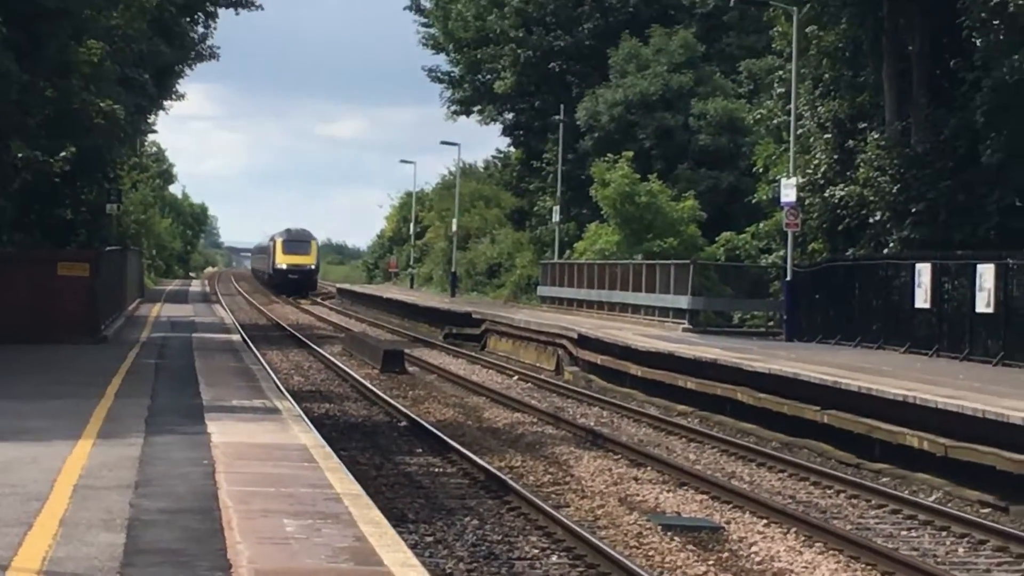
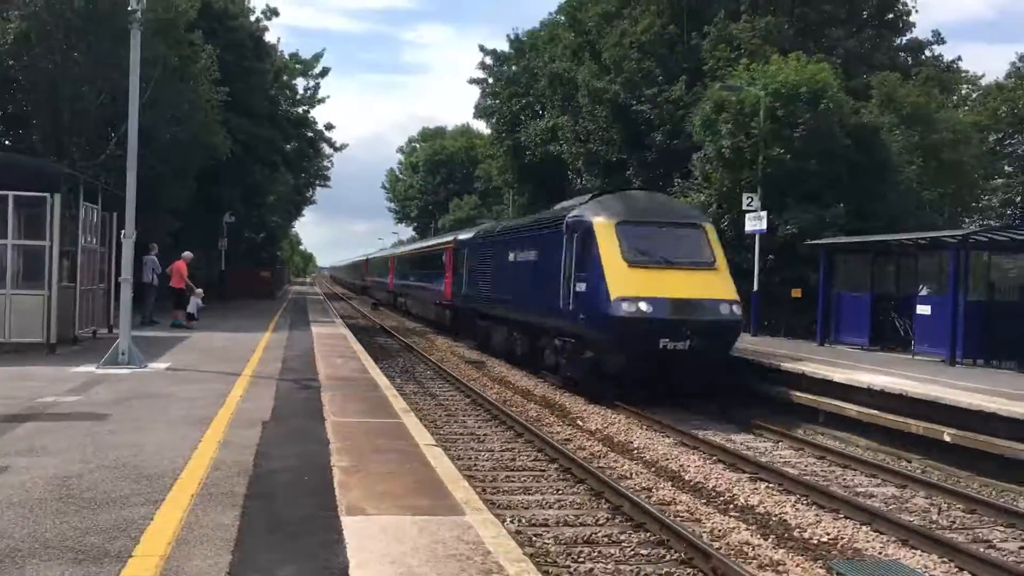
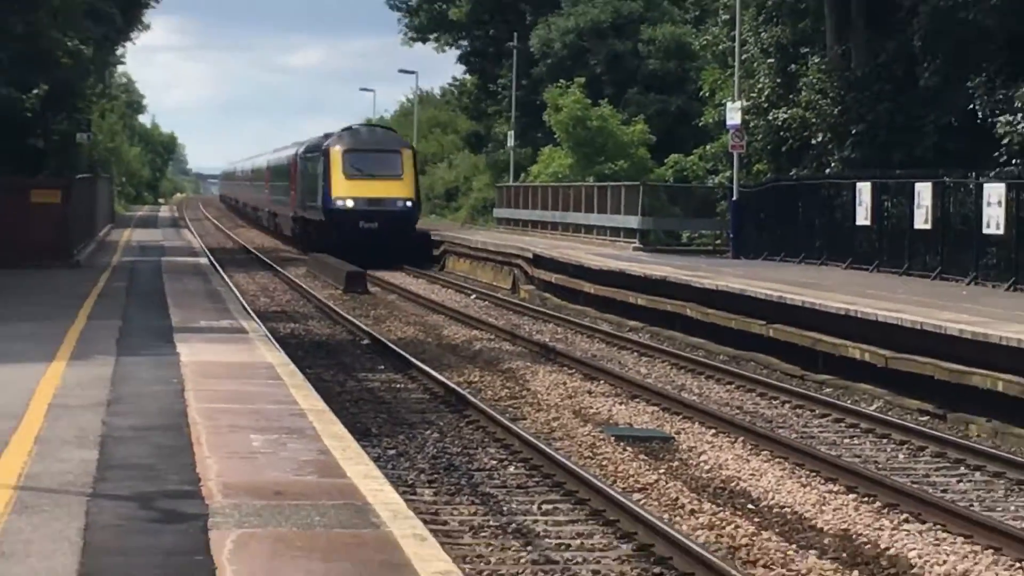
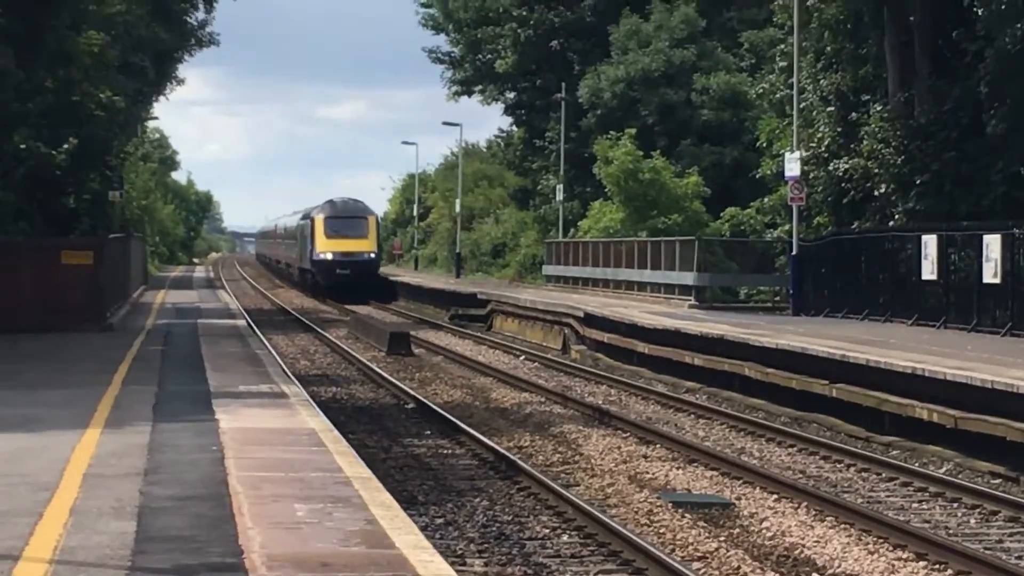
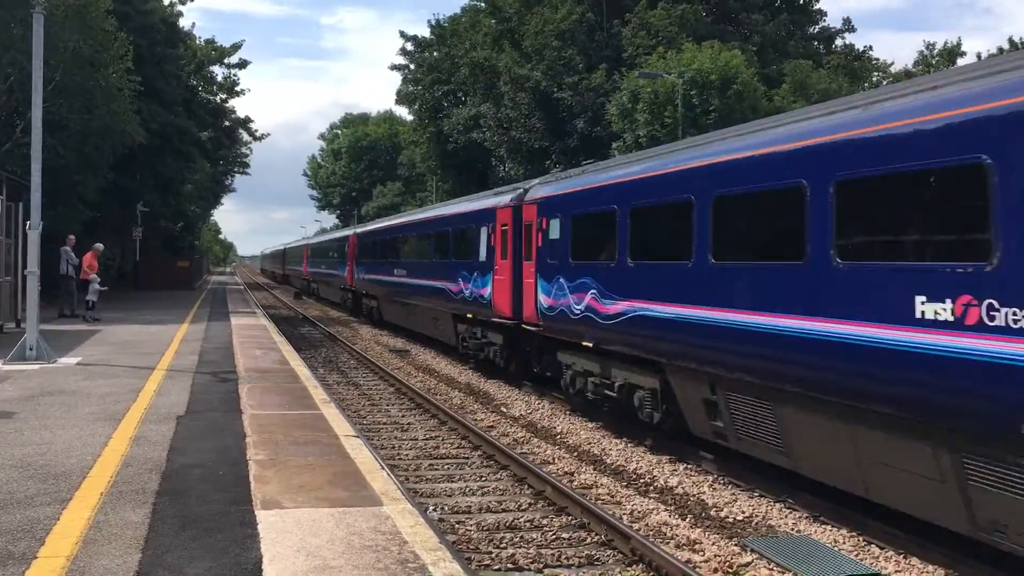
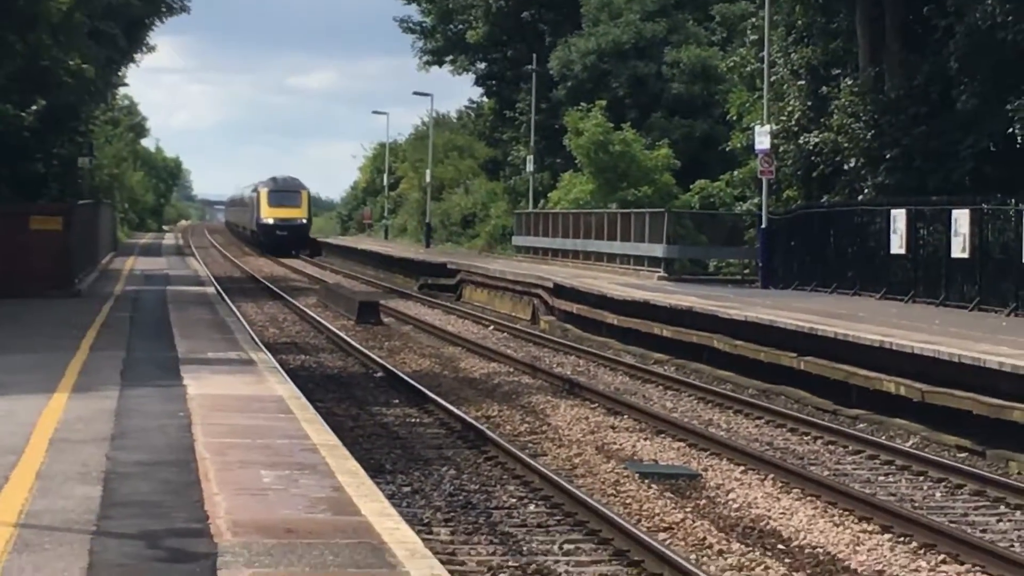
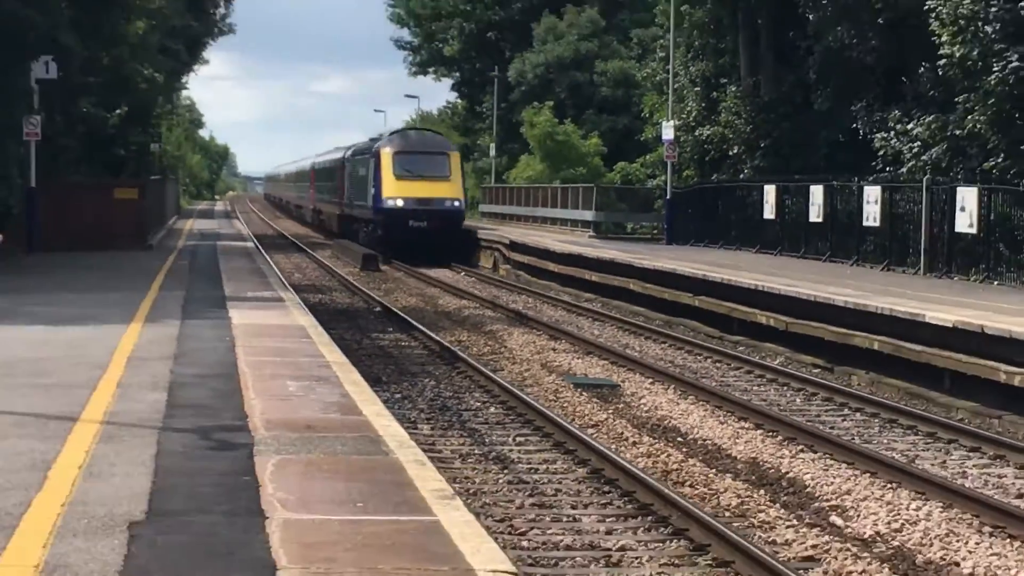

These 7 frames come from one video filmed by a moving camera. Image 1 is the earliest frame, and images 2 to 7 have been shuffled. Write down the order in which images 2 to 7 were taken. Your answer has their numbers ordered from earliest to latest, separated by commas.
6, 4, 3, 7, 2, 5
